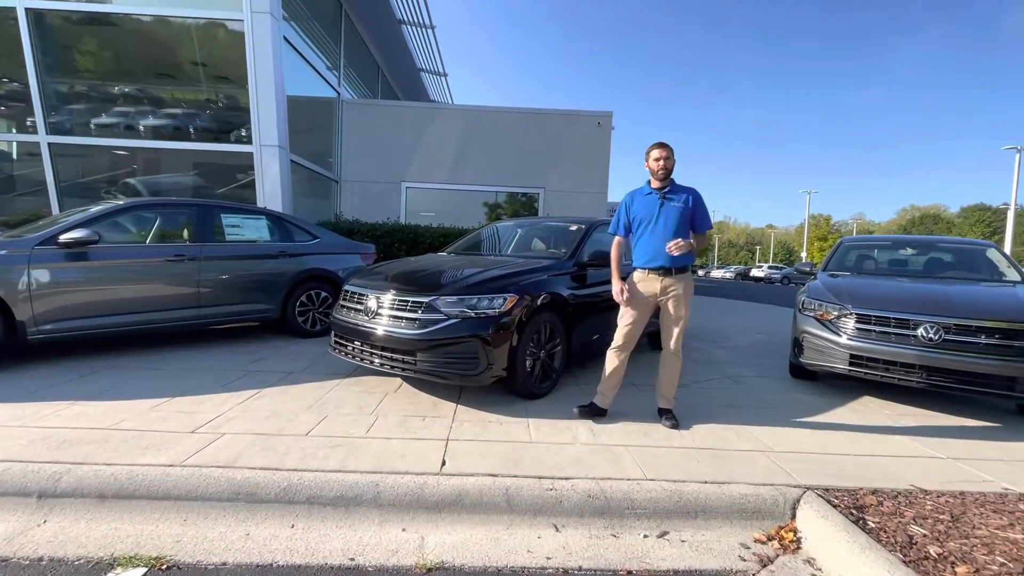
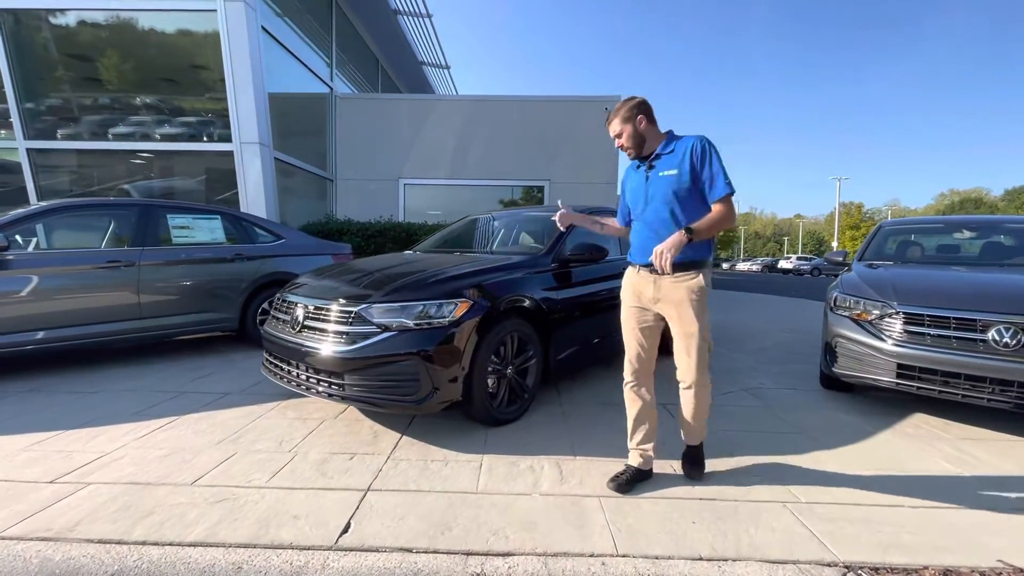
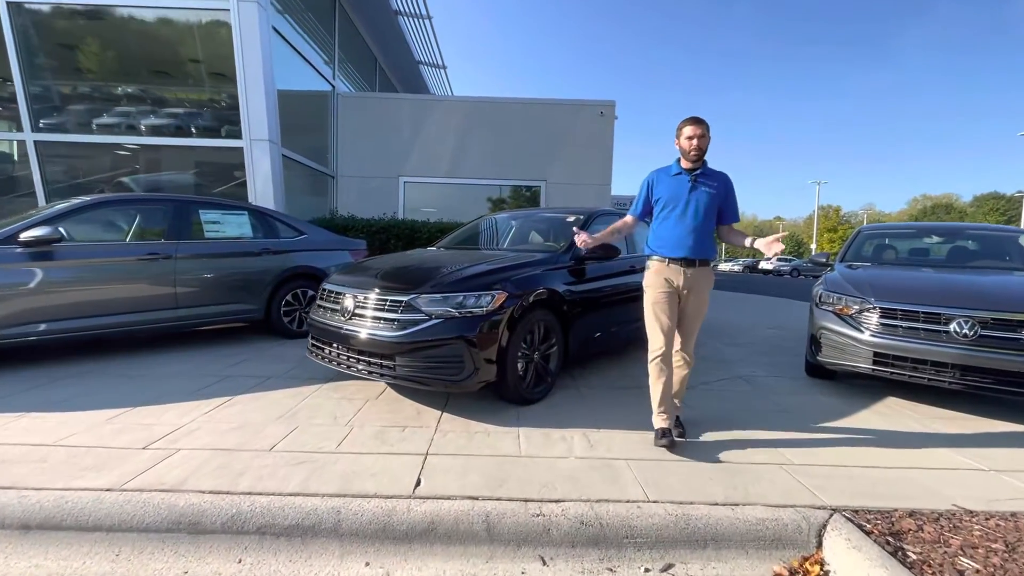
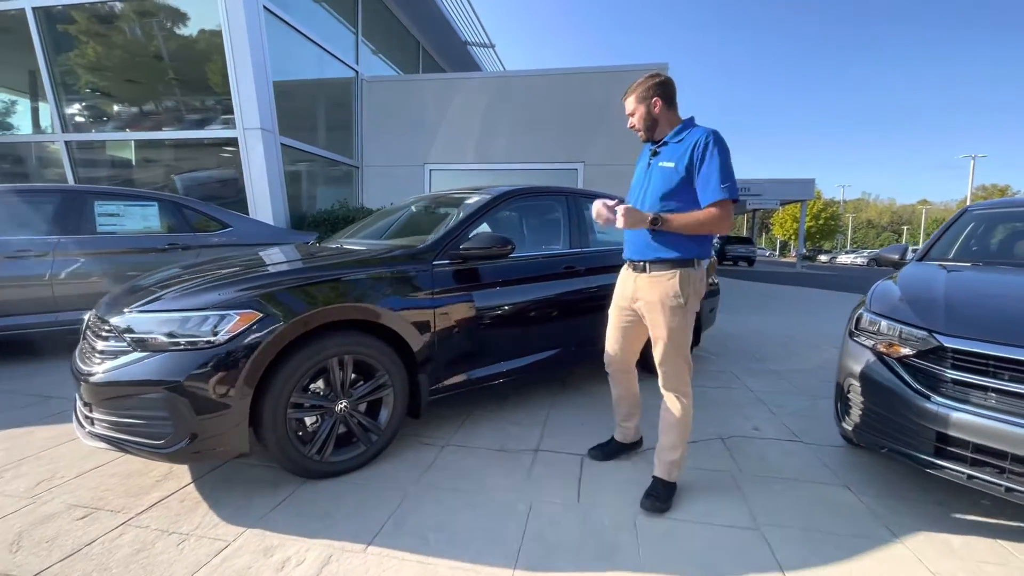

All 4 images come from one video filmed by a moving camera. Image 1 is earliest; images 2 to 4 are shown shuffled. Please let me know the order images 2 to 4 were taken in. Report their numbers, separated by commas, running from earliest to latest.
3, 2, 4
